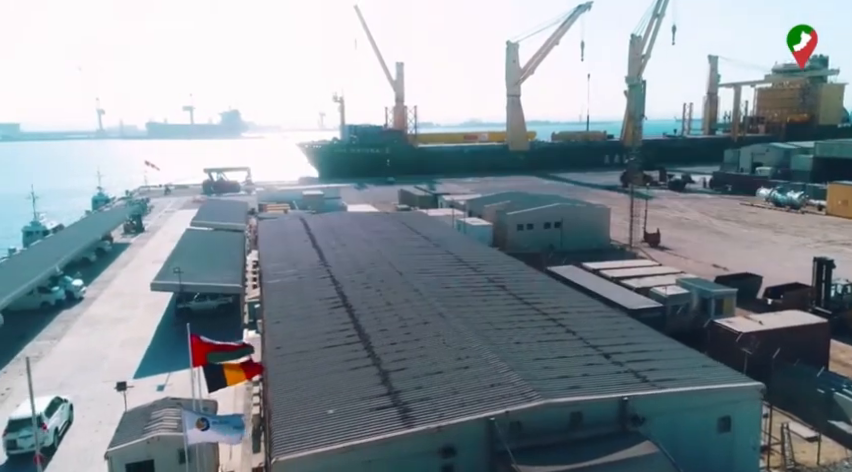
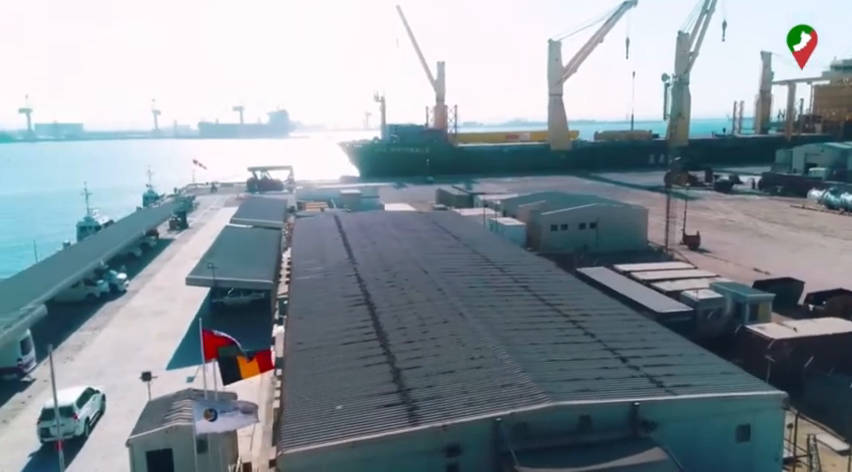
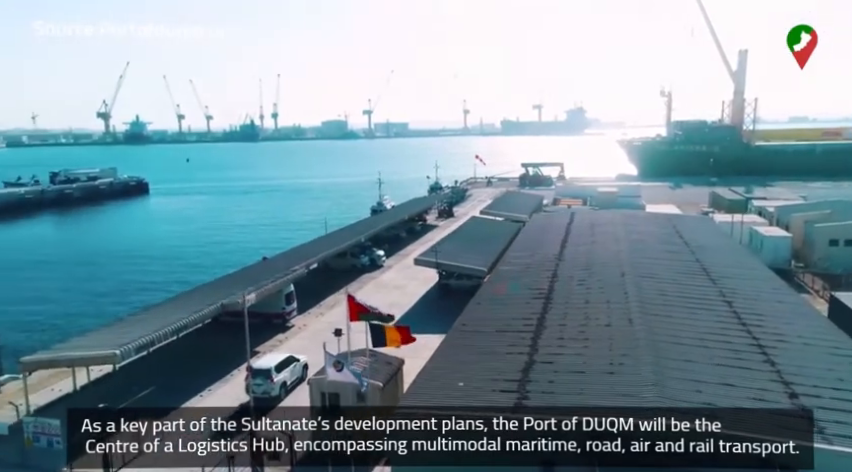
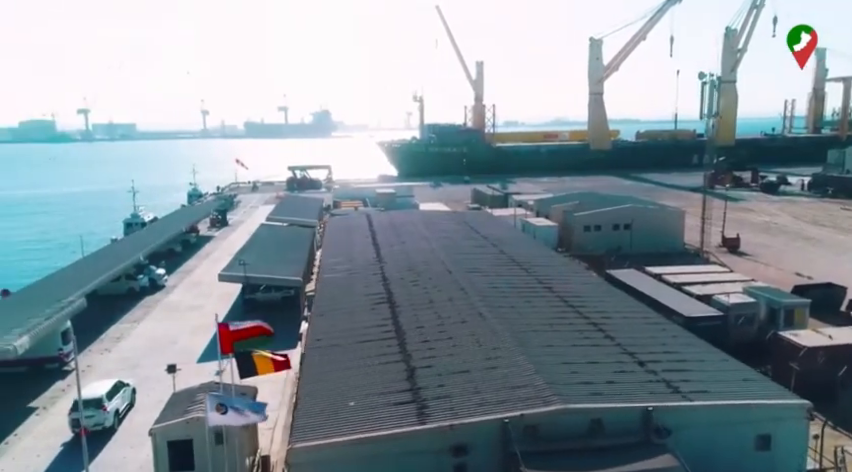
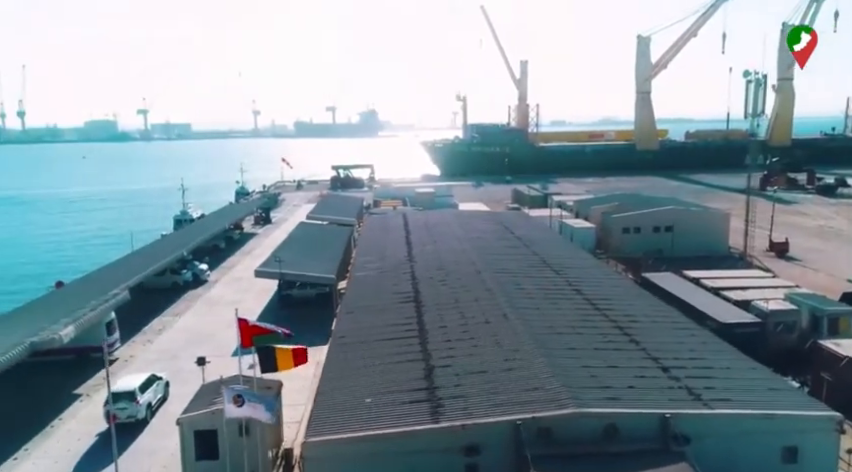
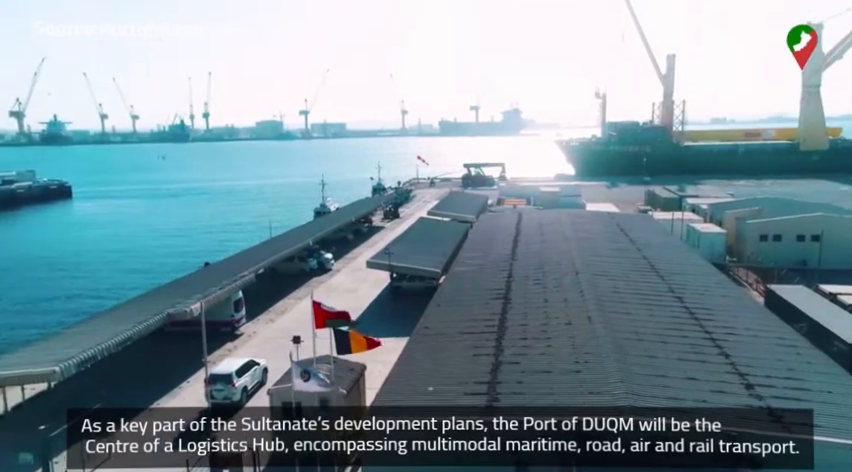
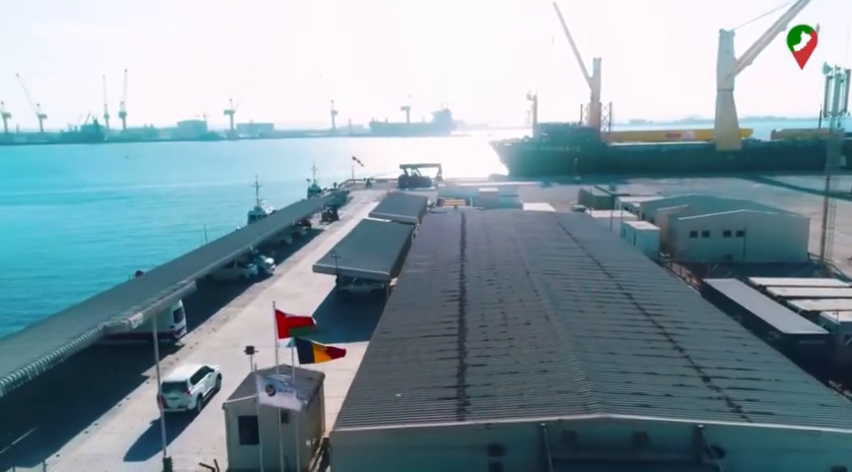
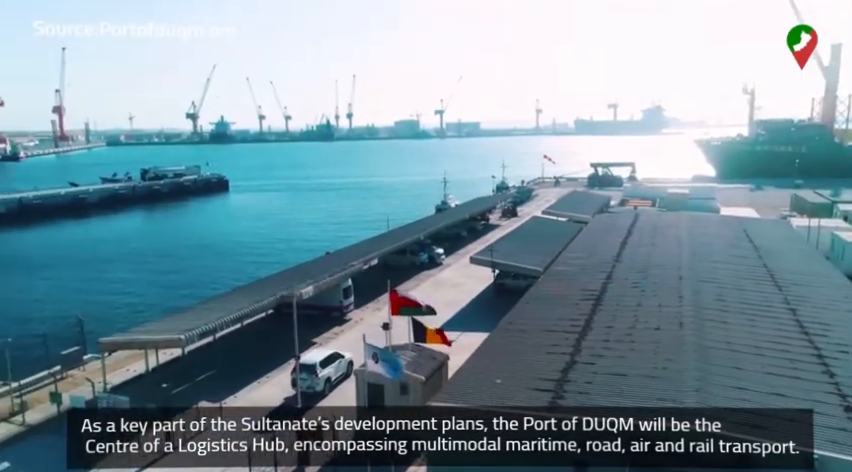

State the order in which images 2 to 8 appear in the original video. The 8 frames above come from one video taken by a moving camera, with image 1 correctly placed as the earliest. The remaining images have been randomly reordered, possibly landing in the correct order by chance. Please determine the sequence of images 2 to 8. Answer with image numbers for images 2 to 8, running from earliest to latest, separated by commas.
2, 4, 5, 7, 6, 3, 8
